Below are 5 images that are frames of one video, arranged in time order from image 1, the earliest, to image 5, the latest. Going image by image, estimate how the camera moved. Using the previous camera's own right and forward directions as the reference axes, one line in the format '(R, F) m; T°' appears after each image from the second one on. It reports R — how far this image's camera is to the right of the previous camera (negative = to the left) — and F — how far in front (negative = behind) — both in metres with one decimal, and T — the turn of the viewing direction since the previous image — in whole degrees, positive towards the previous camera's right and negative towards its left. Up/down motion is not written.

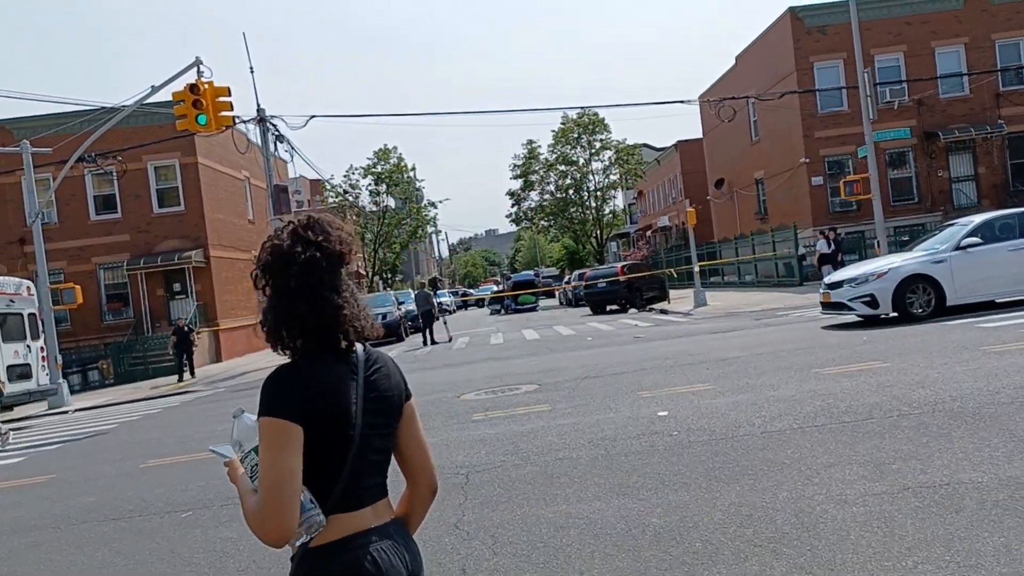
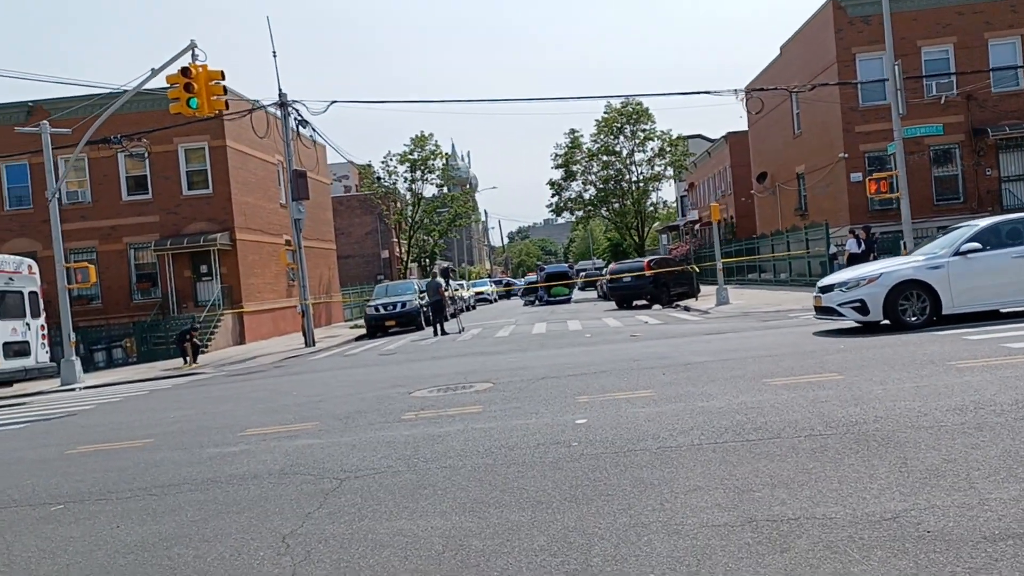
(+1.4, +0.4) m; -4°
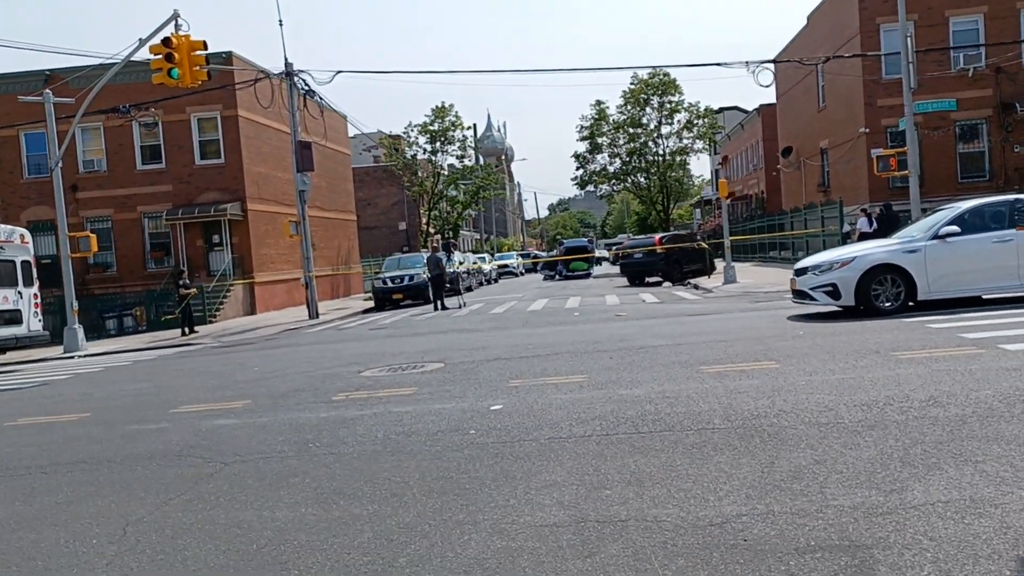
(+1.2, +0.2) m; -3°
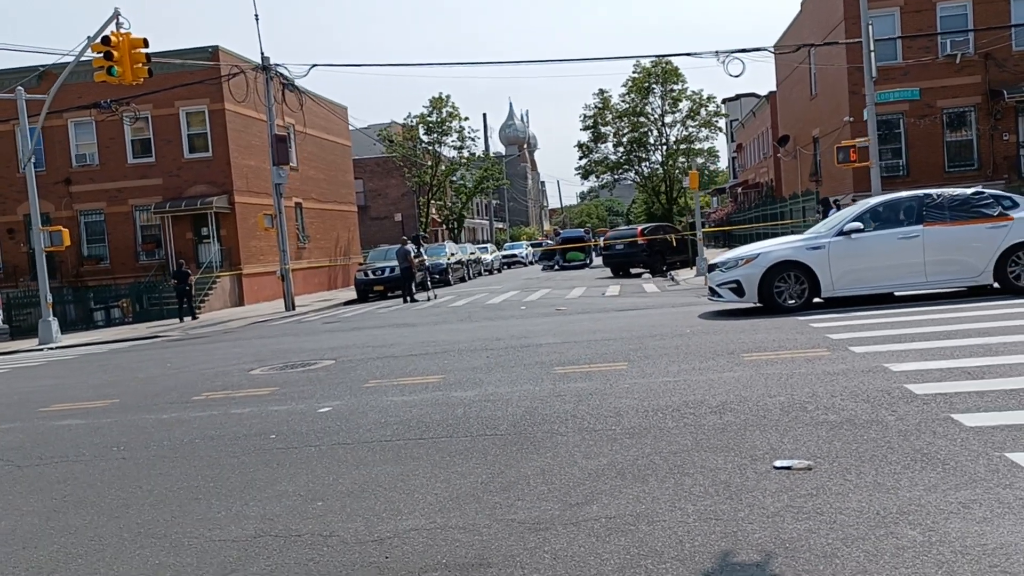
(+2.0, 0.0) m; -2°
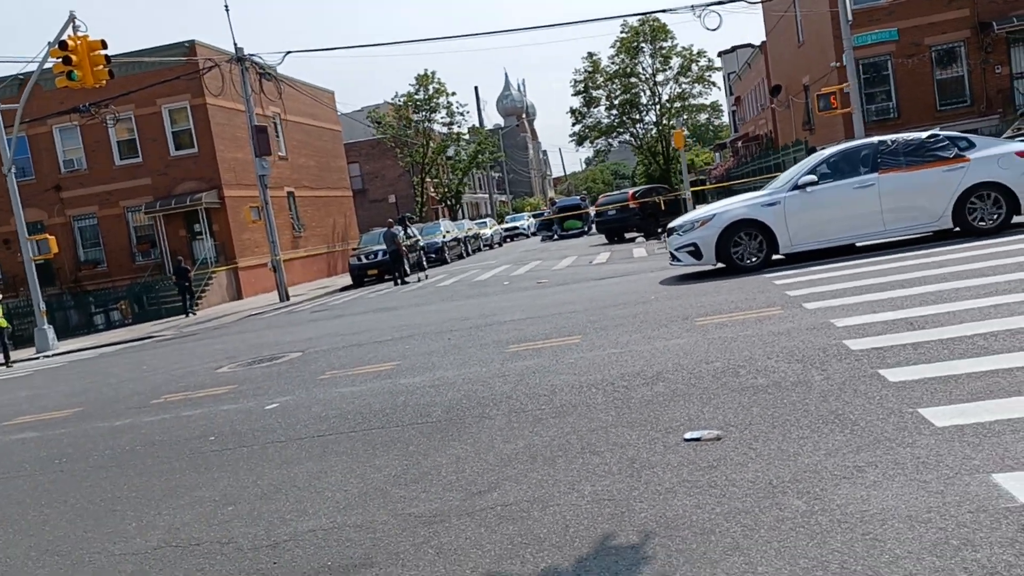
(+0.7, +0.1) m; -1°
